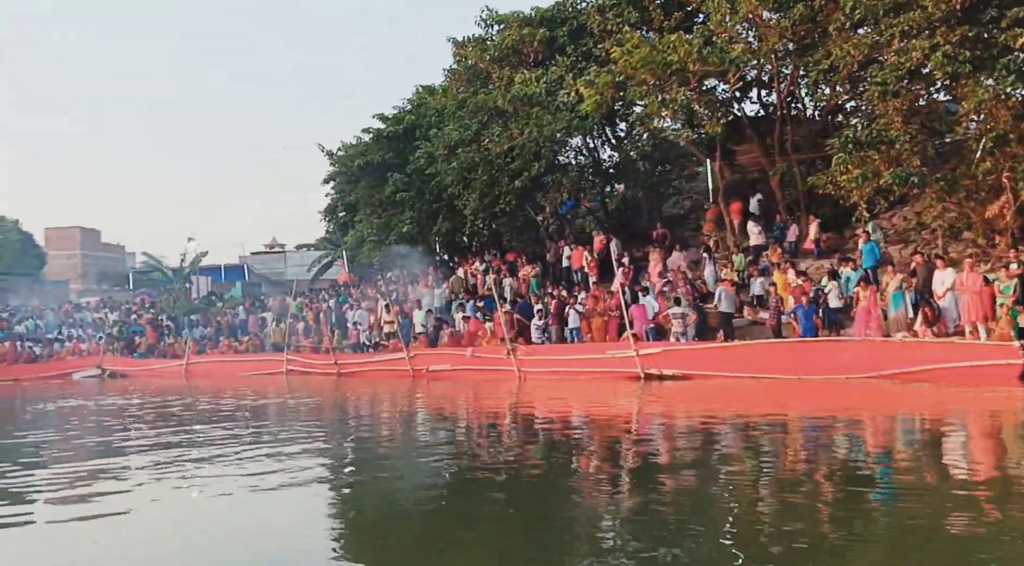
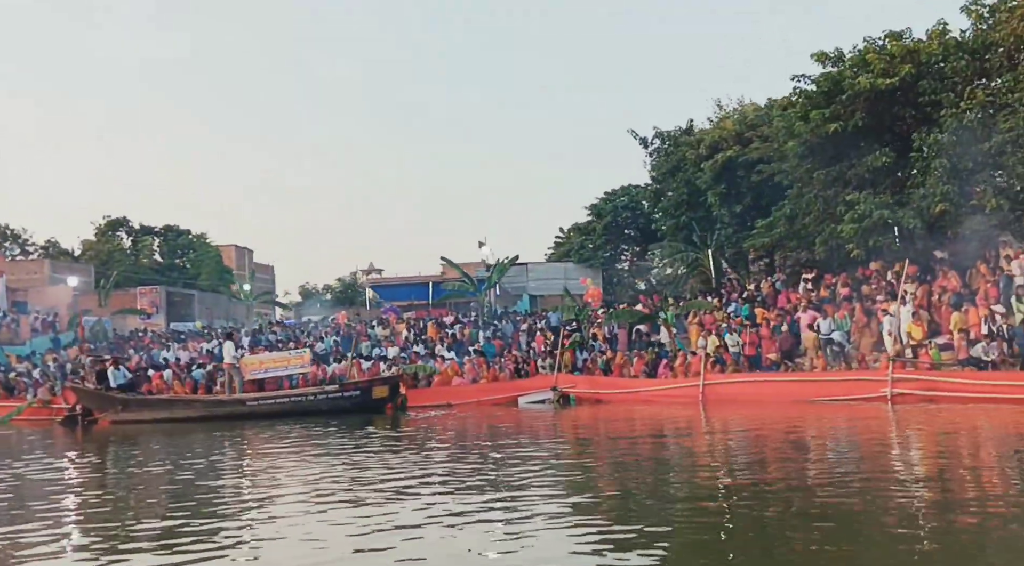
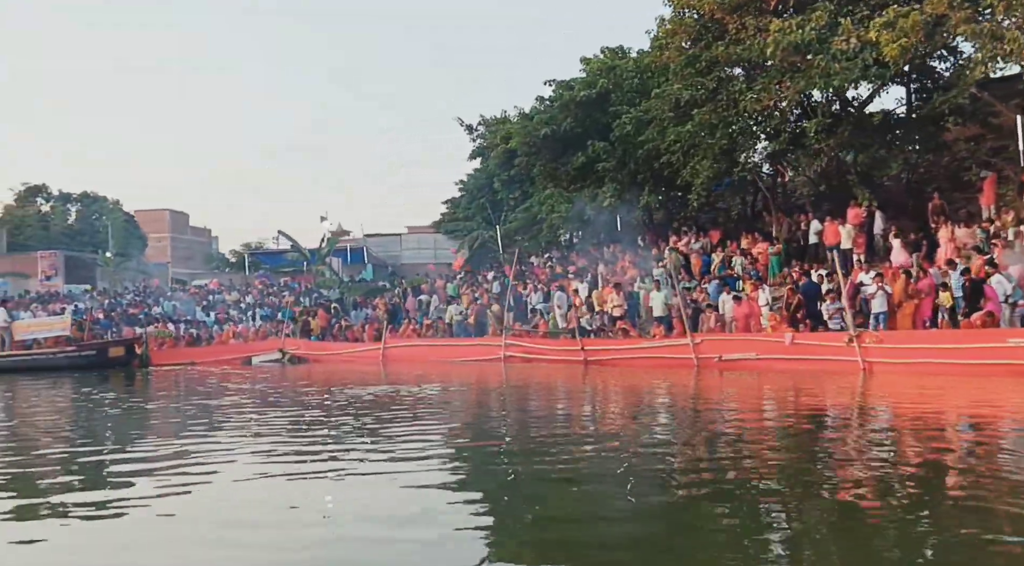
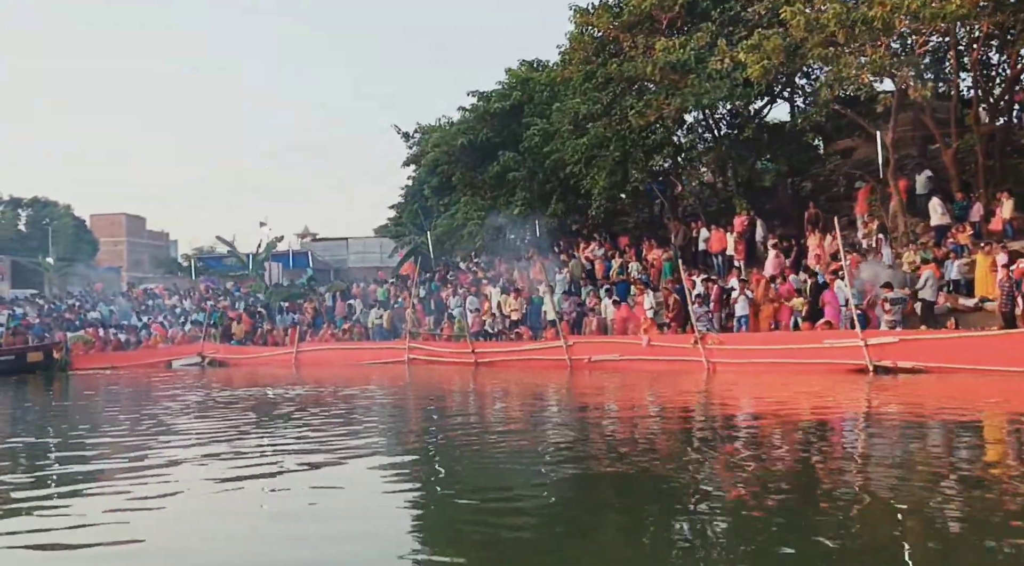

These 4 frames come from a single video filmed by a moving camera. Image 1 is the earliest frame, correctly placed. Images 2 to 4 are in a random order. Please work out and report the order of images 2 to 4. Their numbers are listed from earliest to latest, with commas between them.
4, 3, 2
